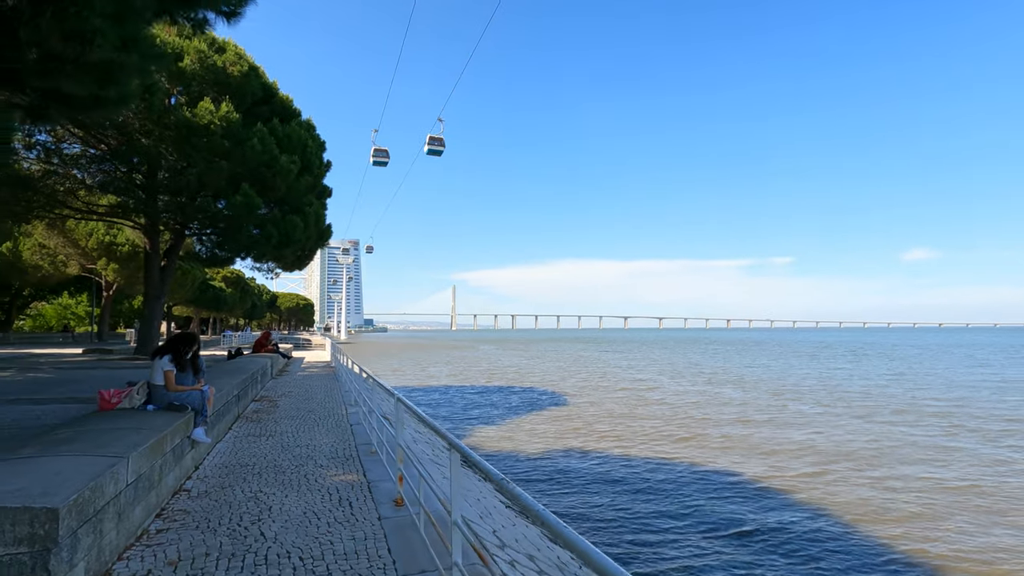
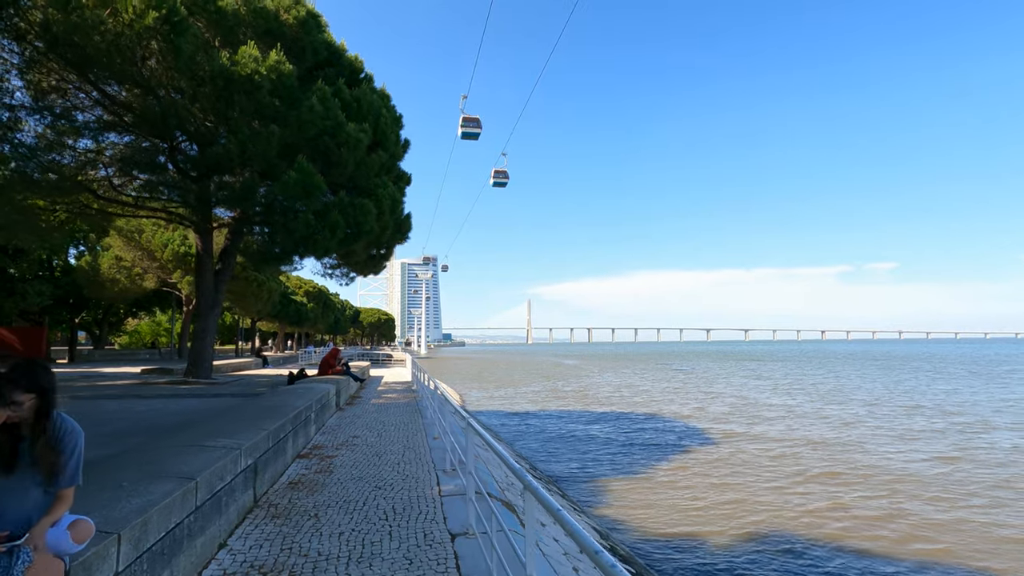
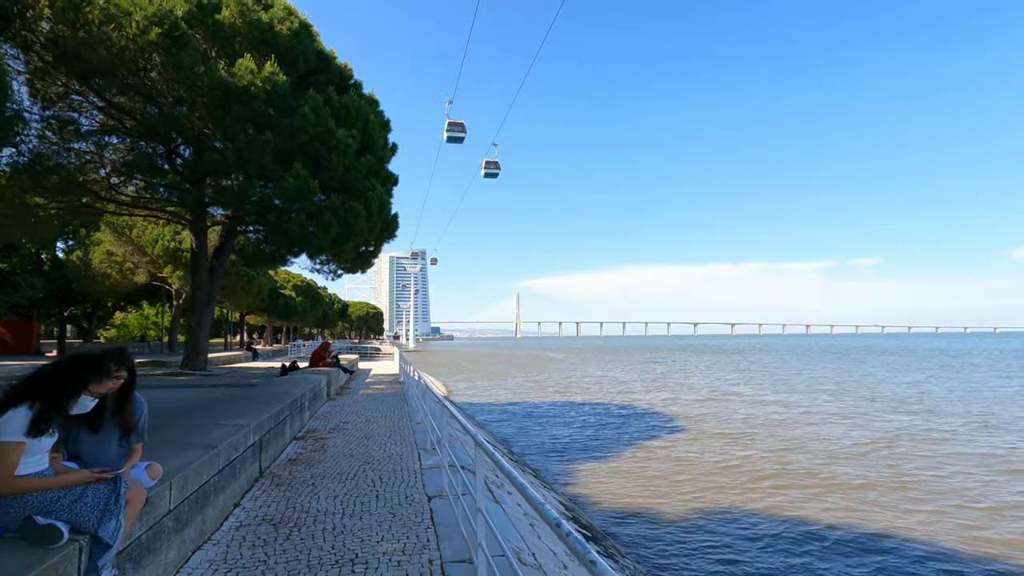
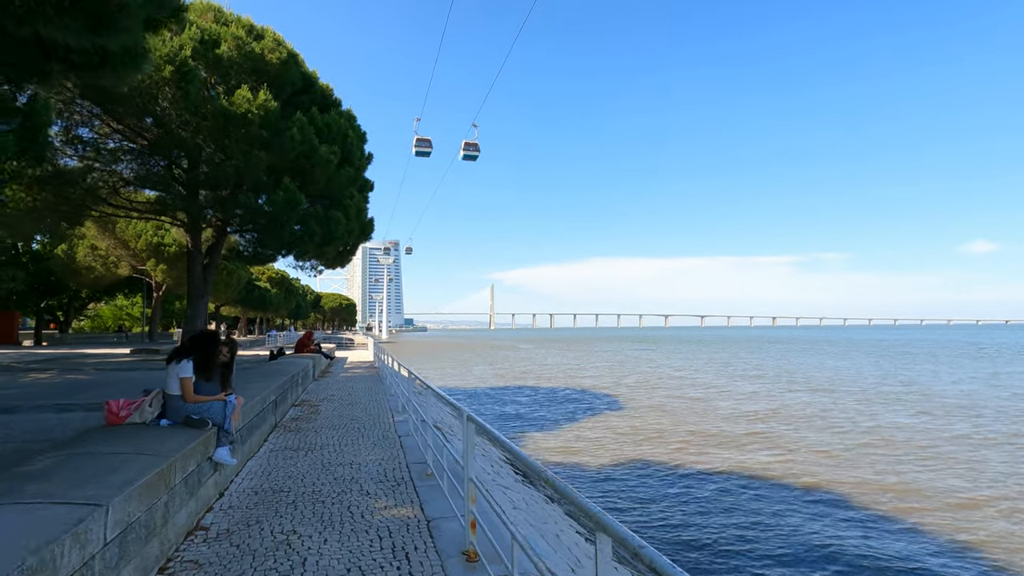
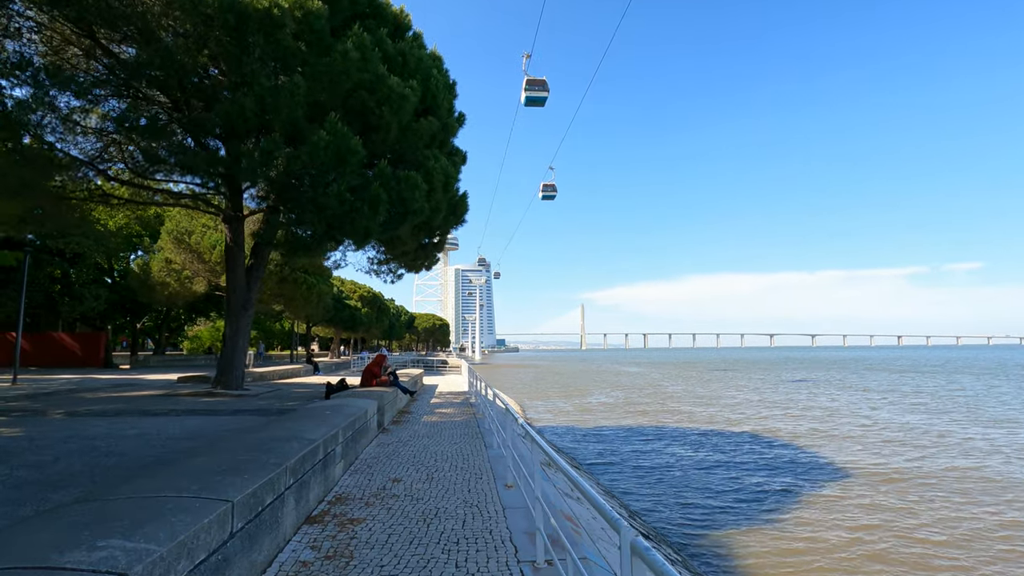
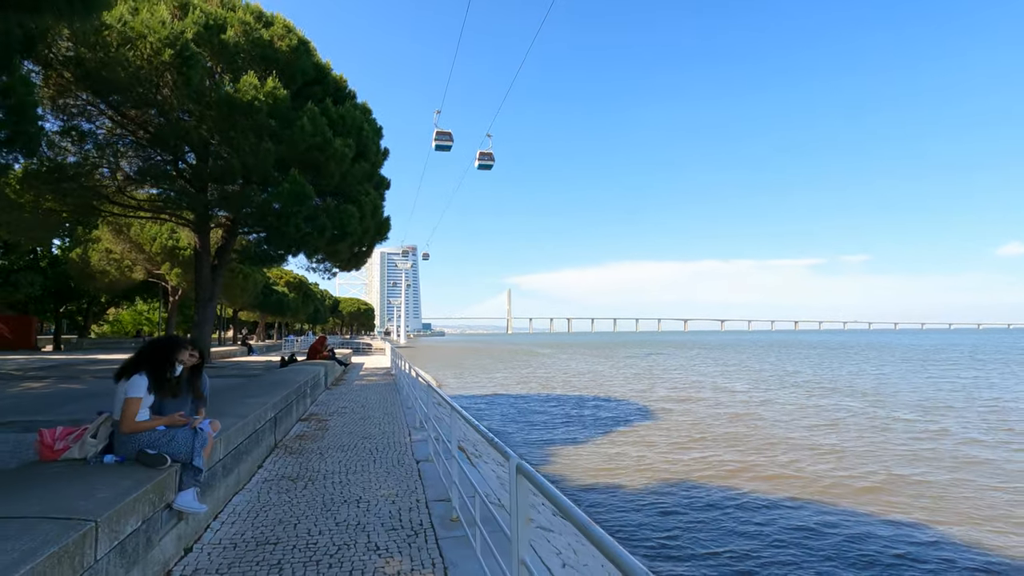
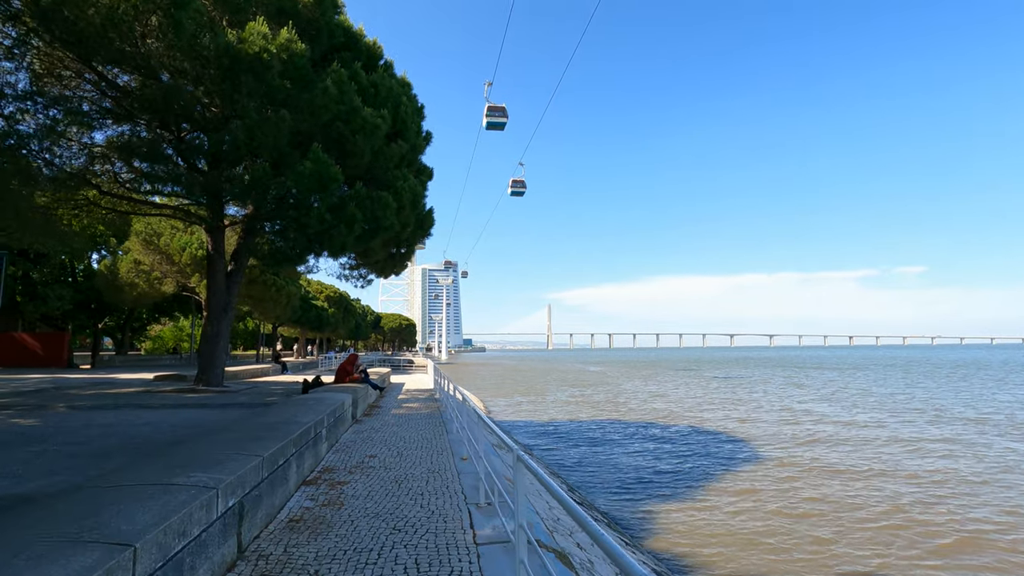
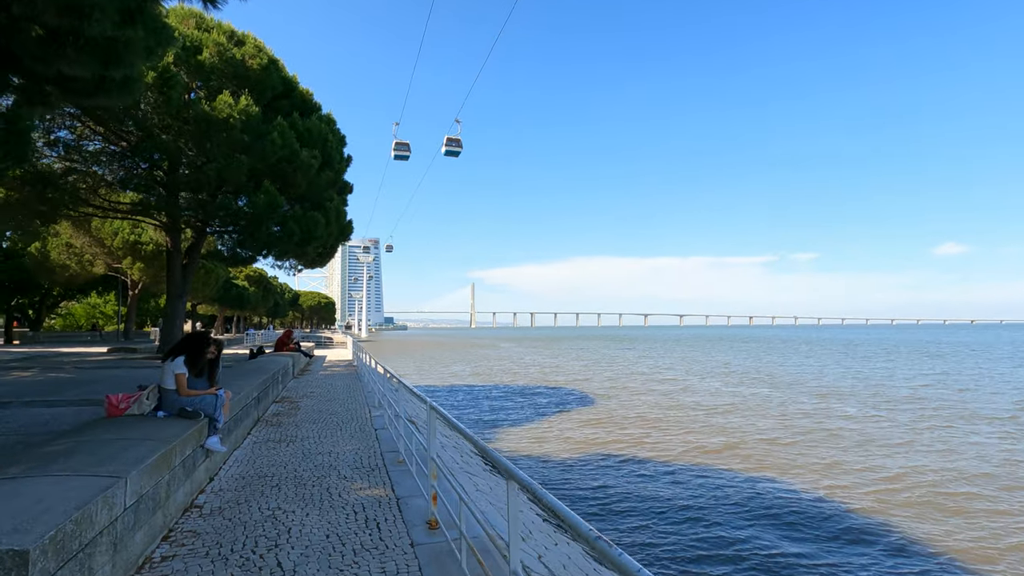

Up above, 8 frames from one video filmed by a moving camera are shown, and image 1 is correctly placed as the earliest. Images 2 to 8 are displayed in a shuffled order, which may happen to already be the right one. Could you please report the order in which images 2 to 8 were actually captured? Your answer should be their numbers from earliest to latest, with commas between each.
8, 4, 6, 3, 2, 7, 5
